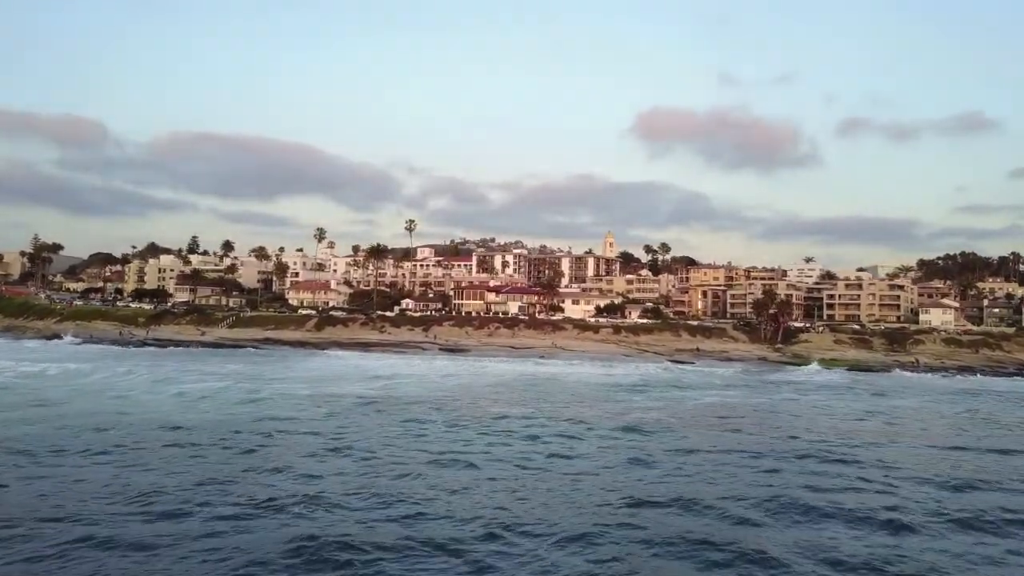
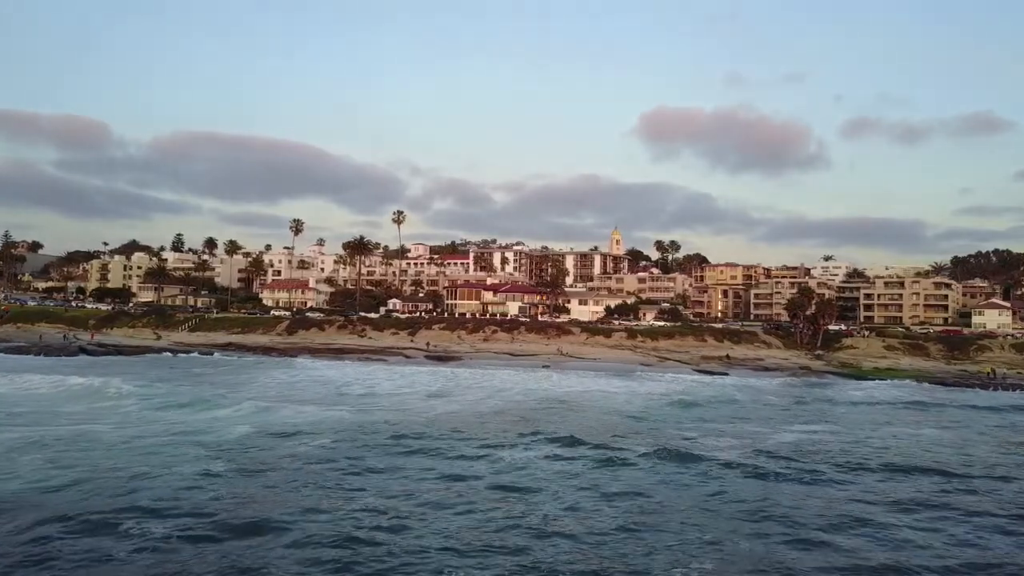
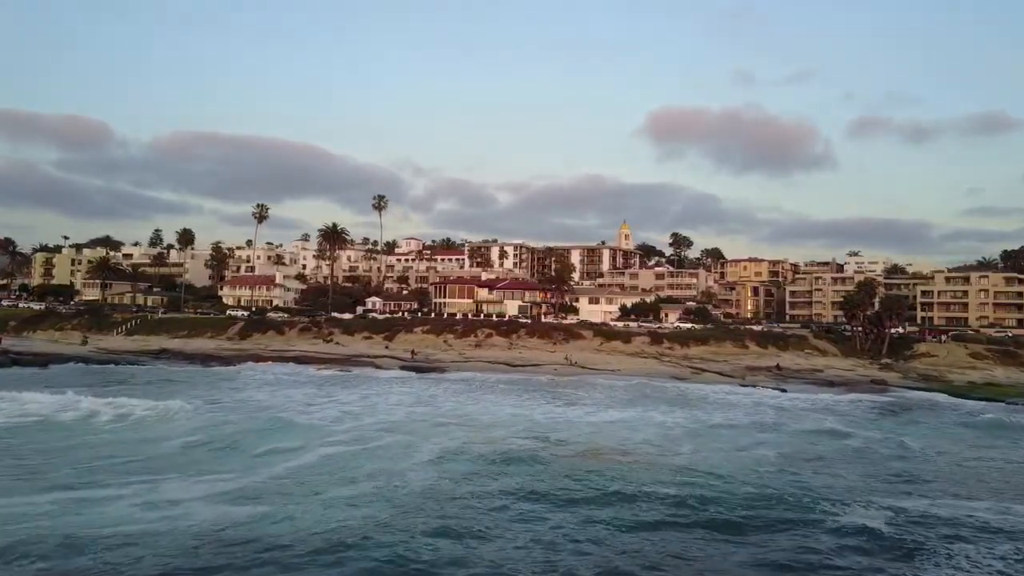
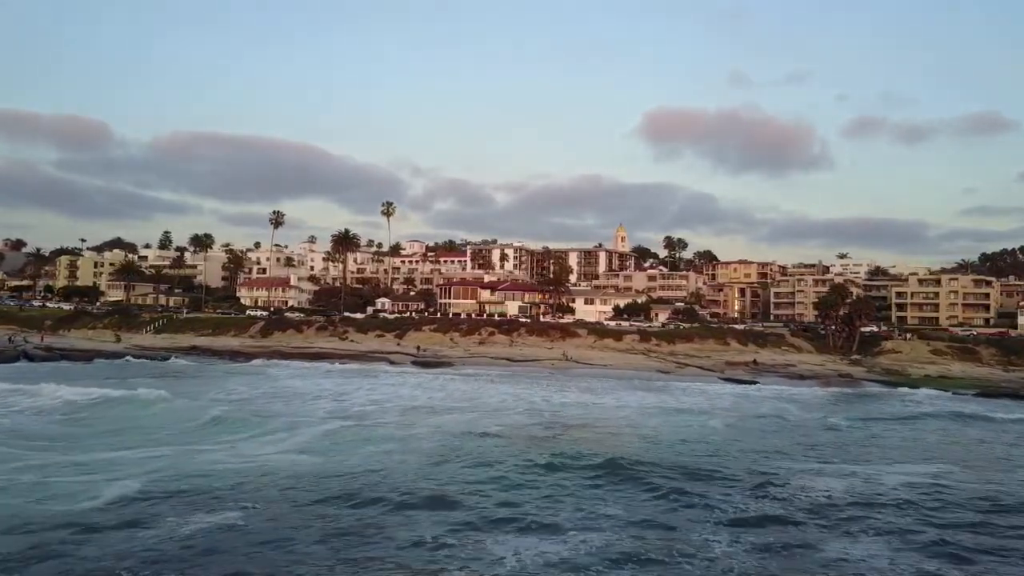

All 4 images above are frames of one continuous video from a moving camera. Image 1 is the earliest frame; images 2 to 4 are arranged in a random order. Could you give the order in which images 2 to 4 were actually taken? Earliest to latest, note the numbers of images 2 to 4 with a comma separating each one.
2, 4, 3
